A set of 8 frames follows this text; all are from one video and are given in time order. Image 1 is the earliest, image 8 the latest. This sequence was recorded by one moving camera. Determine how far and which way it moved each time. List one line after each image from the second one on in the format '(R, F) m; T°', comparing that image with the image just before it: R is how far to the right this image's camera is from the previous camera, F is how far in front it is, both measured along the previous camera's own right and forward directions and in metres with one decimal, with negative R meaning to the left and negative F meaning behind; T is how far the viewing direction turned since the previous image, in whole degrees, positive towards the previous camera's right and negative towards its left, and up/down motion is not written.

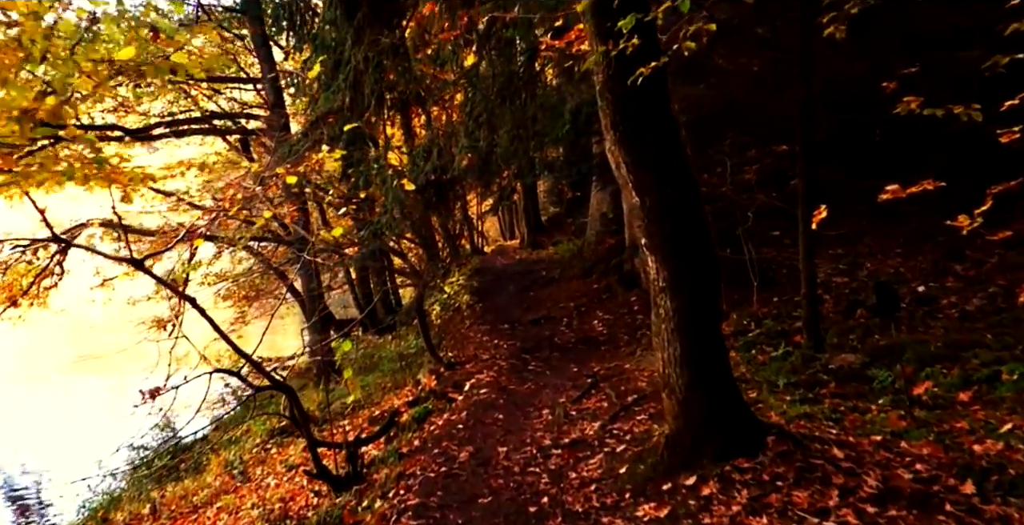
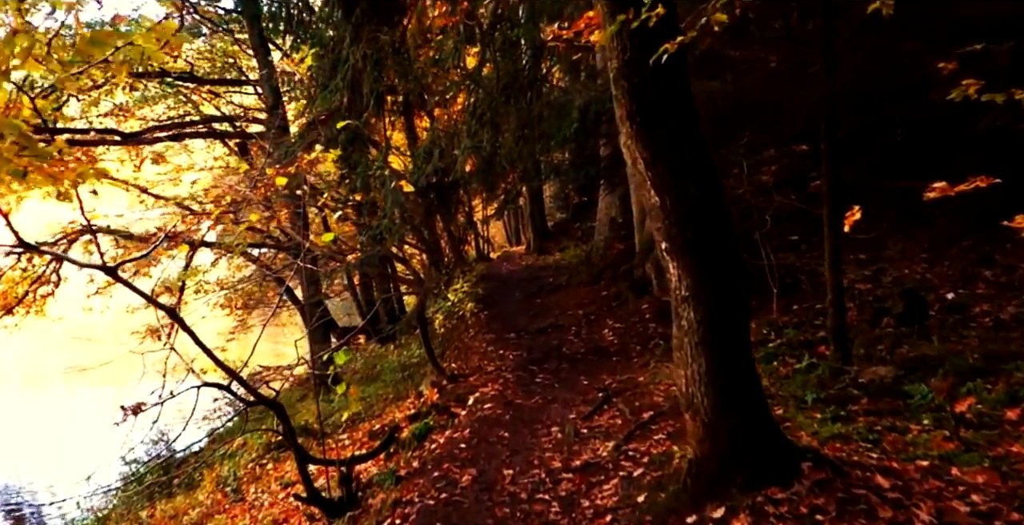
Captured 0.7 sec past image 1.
(0.0, +0.4) m; 0°
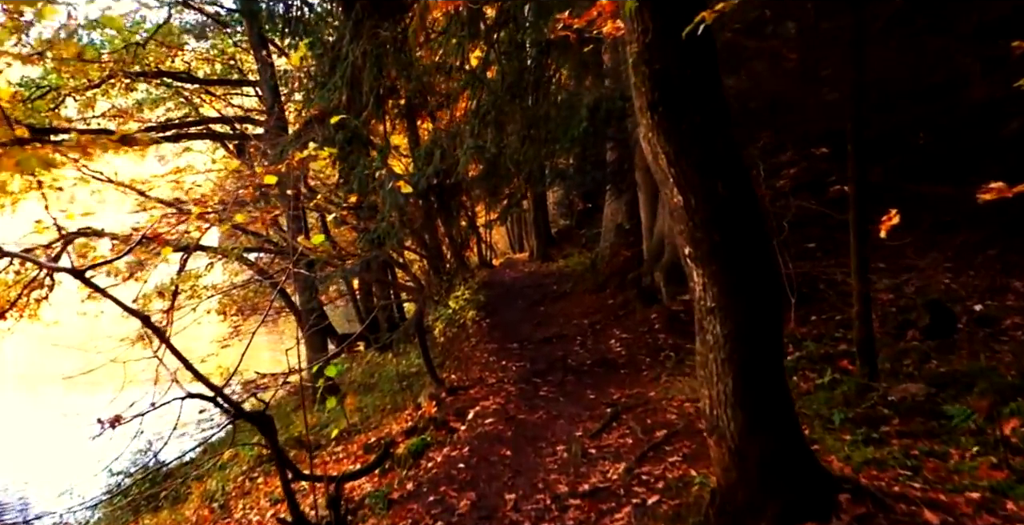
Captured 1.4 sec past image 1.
(0.0, +0.4) m; 0°
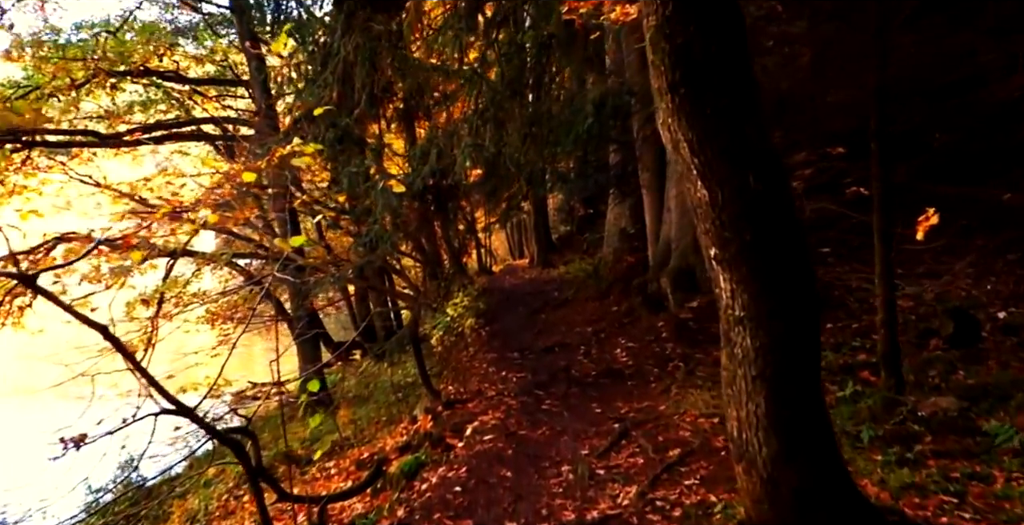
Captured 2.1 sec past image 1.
(0.0, +0.4) m; 0°
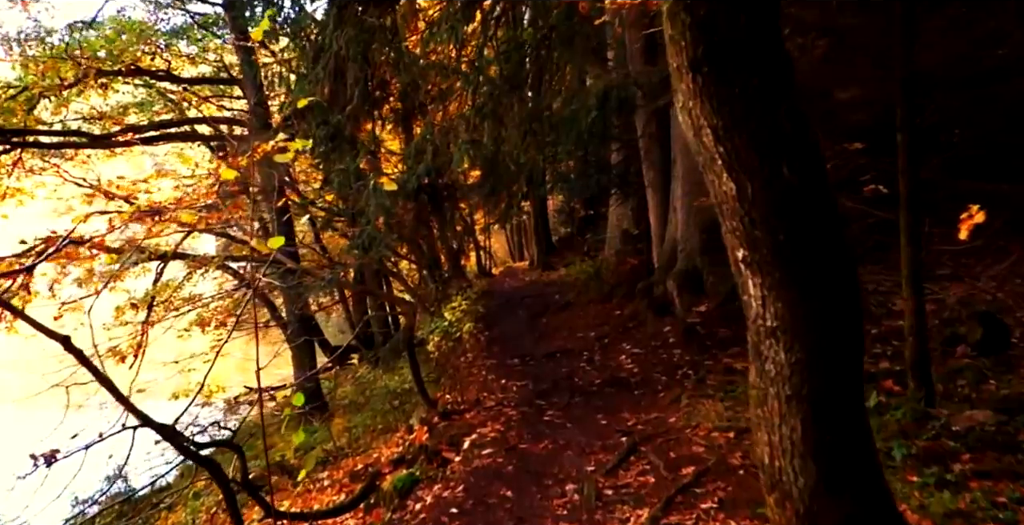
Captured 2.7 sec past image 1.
(0.0, +0.4) m; 0°
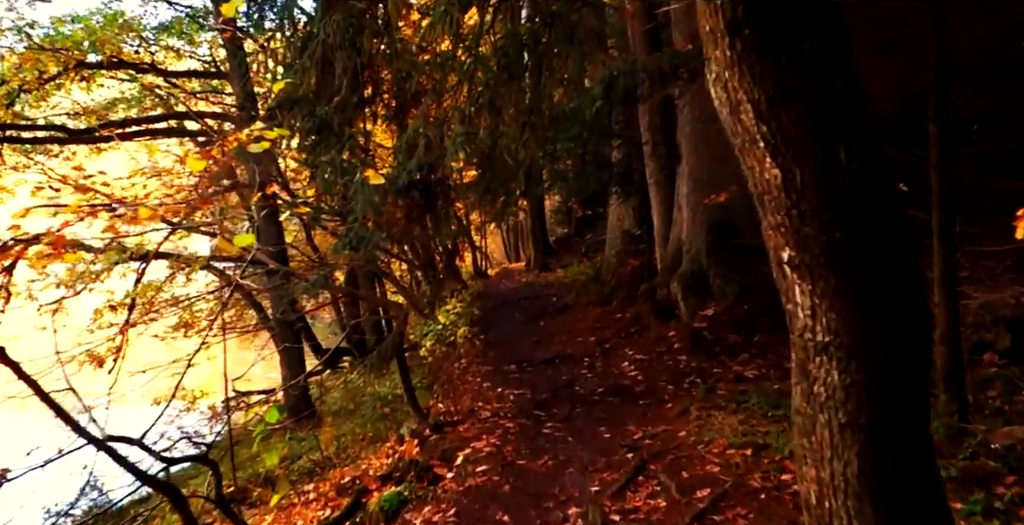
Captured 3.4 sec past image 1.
(0.0, +0.5) m; 0°
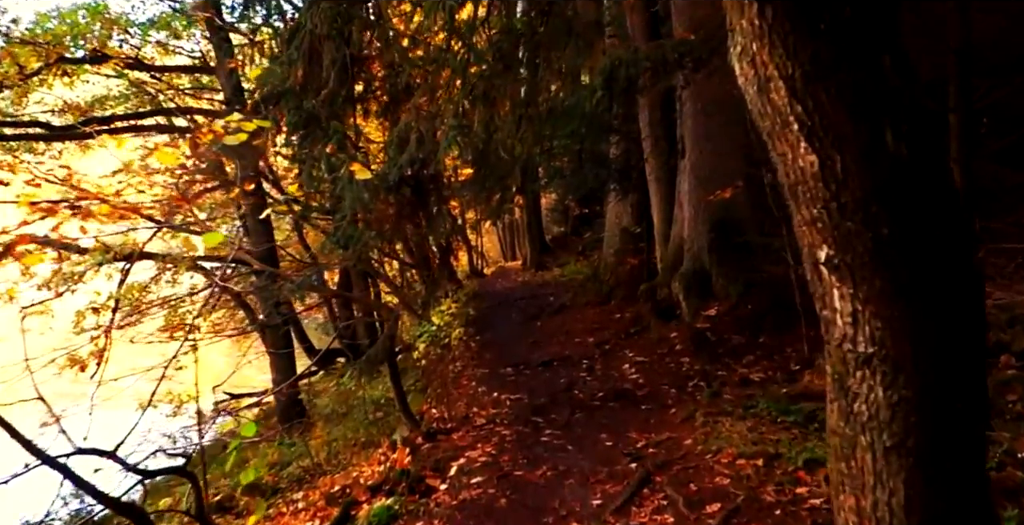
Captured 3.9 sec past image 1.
(0.0, +0.3) m; 0°
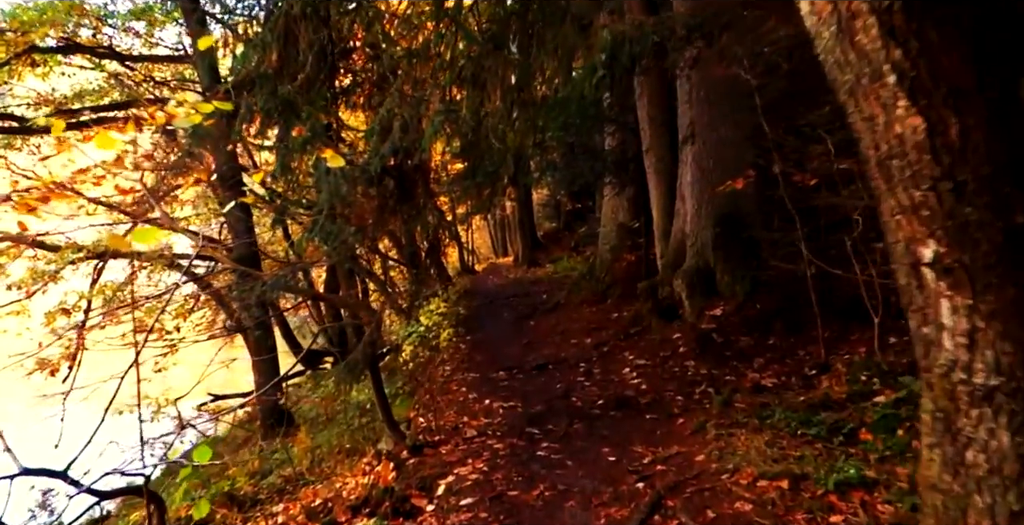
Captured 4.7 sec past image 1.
(0.0, +0.5) m; +1°
